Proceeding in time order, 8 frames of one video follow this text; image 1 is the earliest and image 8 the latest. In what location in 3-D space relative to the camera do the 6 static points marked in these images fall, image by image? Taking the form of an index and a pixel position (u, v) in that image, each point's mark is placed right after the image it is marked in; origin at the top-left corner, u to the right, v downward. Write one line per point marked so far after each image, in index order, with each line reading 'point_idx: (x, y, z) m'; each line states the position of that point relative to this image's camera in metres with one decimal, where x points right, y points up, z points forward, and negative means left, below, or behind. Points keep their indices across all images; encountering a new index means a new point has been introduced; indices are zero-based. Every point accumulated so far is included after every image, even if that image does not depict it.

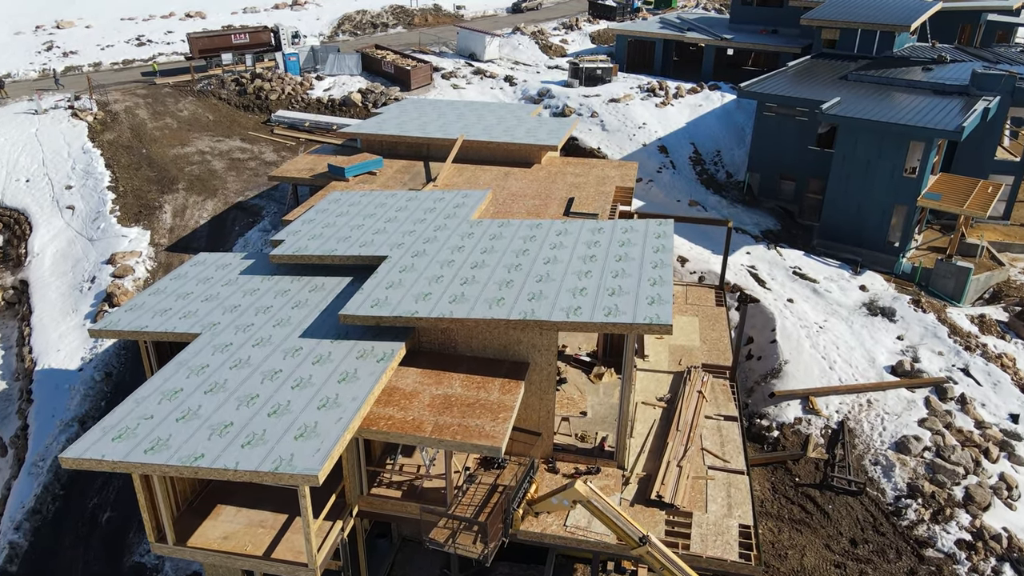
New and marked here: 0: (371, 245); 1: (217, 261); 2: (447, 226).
0: (-3.9, +1.2, +17.5) m
1: (-8.8, +0.8, +18.4) m
2: (-1.9, +1.8, +18.4) m
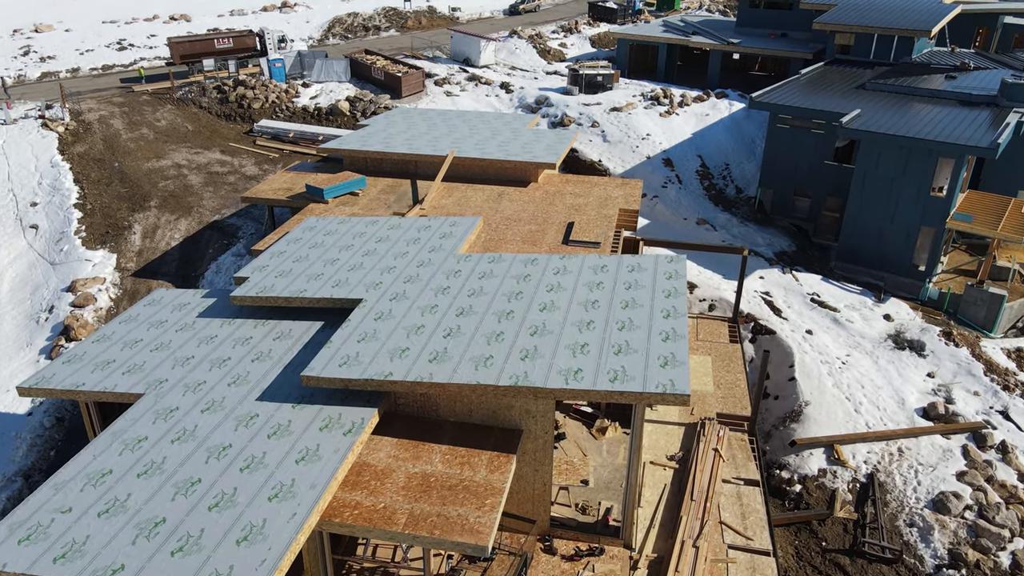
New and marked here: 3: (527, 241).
0: (-4.2, +0.1, +15.5) m
1: (-9.0, -0.3, +16.4) m
2: (-2.1, +0.7, +16.4) m
3: (+0.5, +1.5, +19.7) m
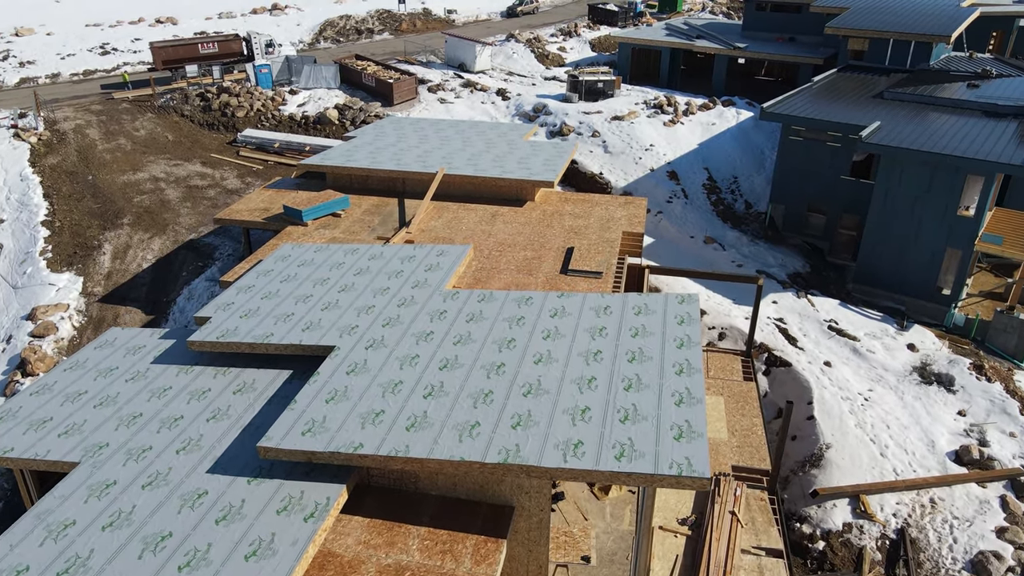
0: (-4.3, -0.9, +13.8) m
1: (-9.2, -1.3, +14.7) m
2: (-2.3, -0.3, +14.7) m
3: (+0.3, +0.5, +18.0) m
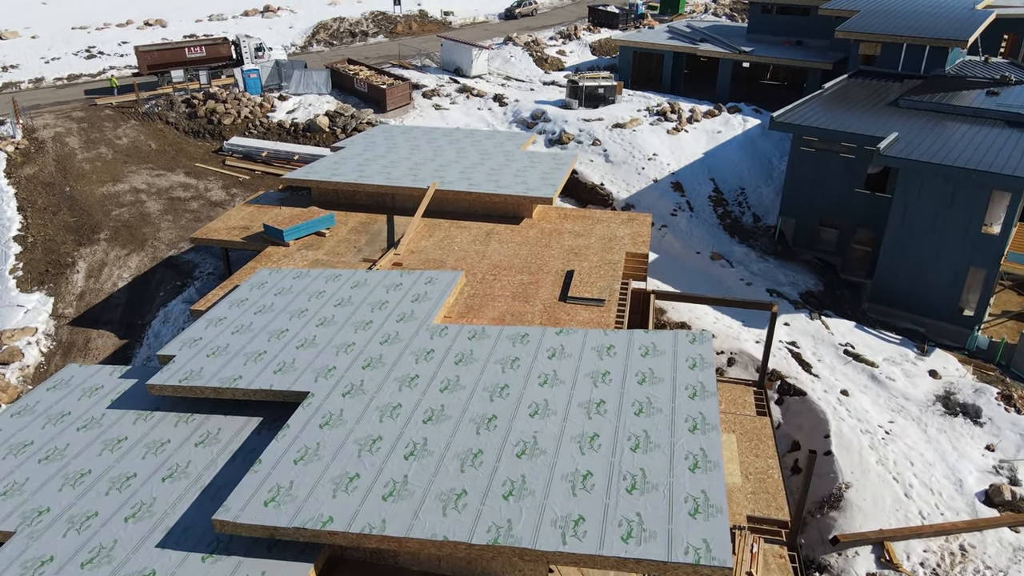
0: (-4.5, -1.6, +12.5) m
1: (-9.3, -2.1, +13.4) m
2: (-2.4, -1.0, +13.4) m
3: (+0.1, -0.2, +16.7) m
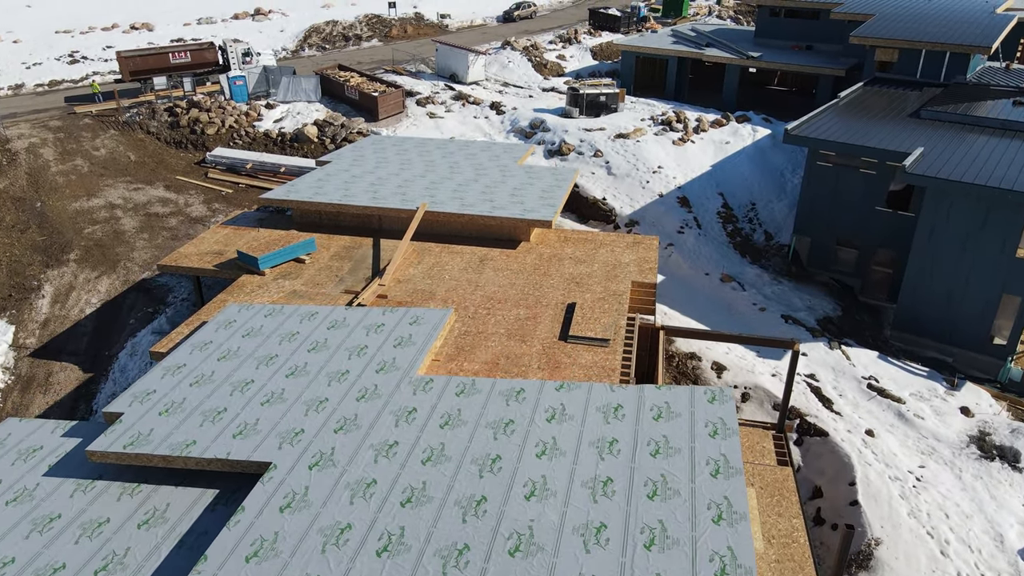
0: (-4.6, -2.6, +10.9) m
1: (-9.4, -3.0, +11.8) m
2: (-2.5, -1.9, +11.8) m
3: (0.0, -1.1, +15.1) m
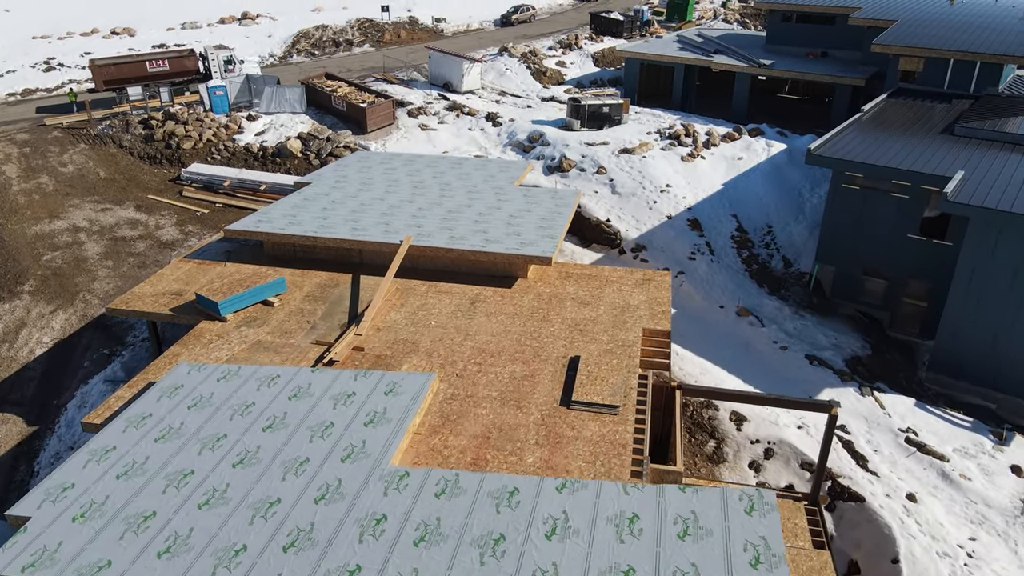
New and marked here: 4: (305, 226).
0: (-4.7, -3.7, +8.8) m
1: (-9.5, -4.2, +9.7) m
2: (-2.7, -3.1, +9.7) m
3: (-0.1, -2.3, +13.0) m
4: (-6.1, +1.9, +18.2) m
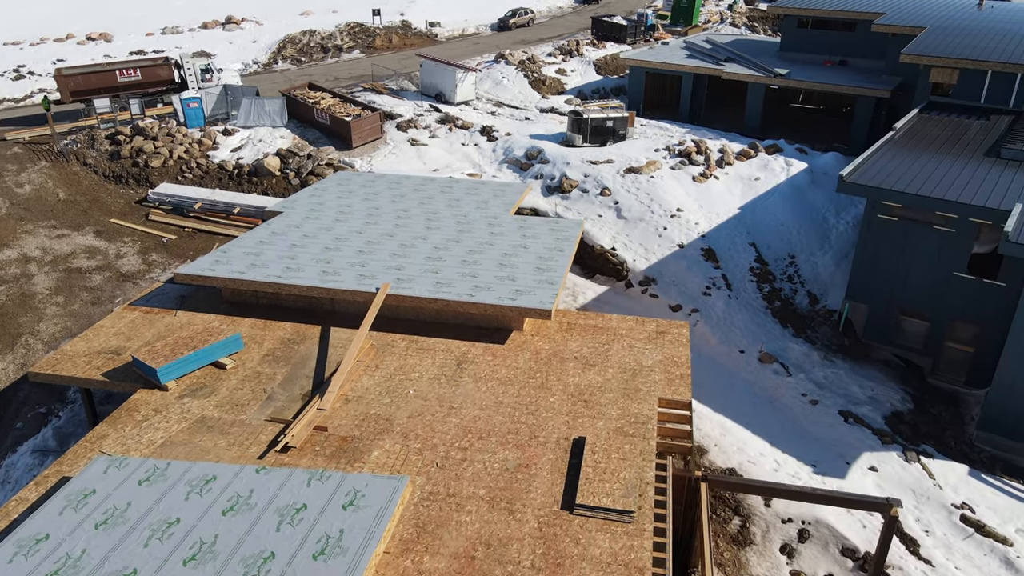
0: (-4.8, -5.1, +6.5) m
1: (-9.7, -5.5, +7.4) m
2: (-2.8, -4.4, +7.4) m
3: (-0.3, -3.6, +10.7) m
4: (-6.2, +0.5, +15.8) m
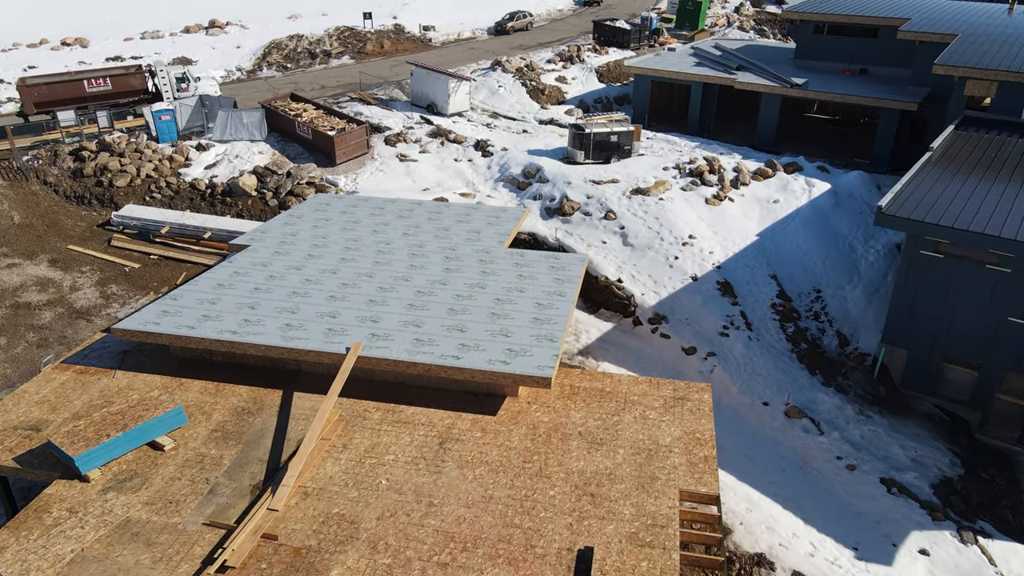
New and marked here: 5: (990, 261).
0: (-5.0, -6.3, +4.3) m
1: (-9.8, -6.7, +5.2) m
2: (-2.9, -5.7, +5.2) m
3: (-0.4, -4.9, +8.5) m
4: (-6.4, -0.7, +13.6) m
5: (+12.3, +0.7, +15.9) m
